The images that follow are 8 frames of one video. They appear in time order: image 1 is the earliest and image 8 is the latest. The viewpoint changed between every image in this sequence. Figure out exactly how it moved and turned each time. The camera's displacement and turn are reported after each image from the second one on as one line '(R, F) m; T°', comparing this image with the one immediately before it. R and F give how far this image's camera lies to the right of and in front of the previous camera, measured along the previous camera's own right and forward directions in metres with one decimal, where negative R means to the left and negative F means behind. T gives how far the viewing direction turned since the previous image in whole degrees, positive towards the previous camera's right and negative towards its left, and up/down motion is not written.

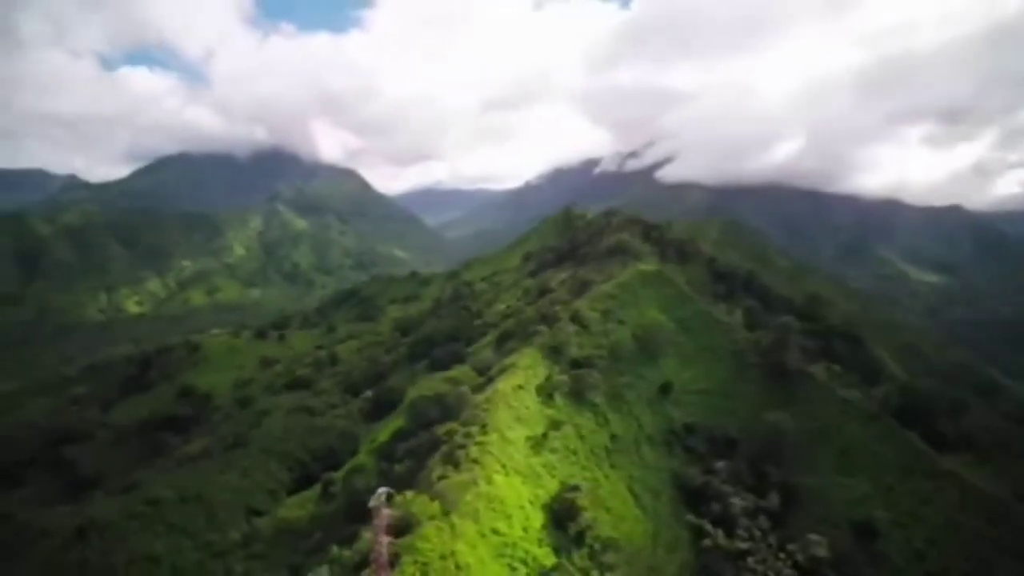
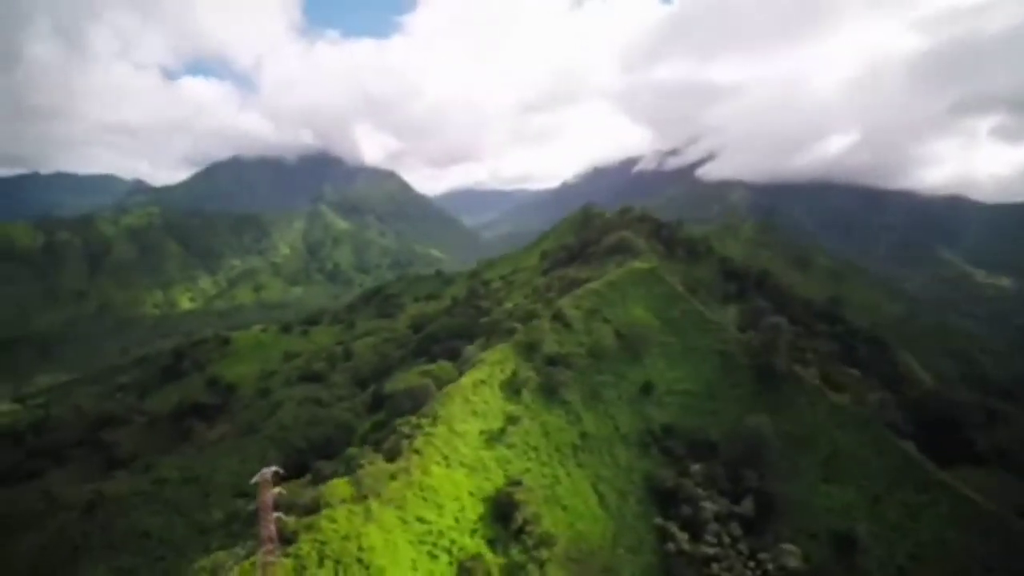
(+24.2, -1.0) m; -9°
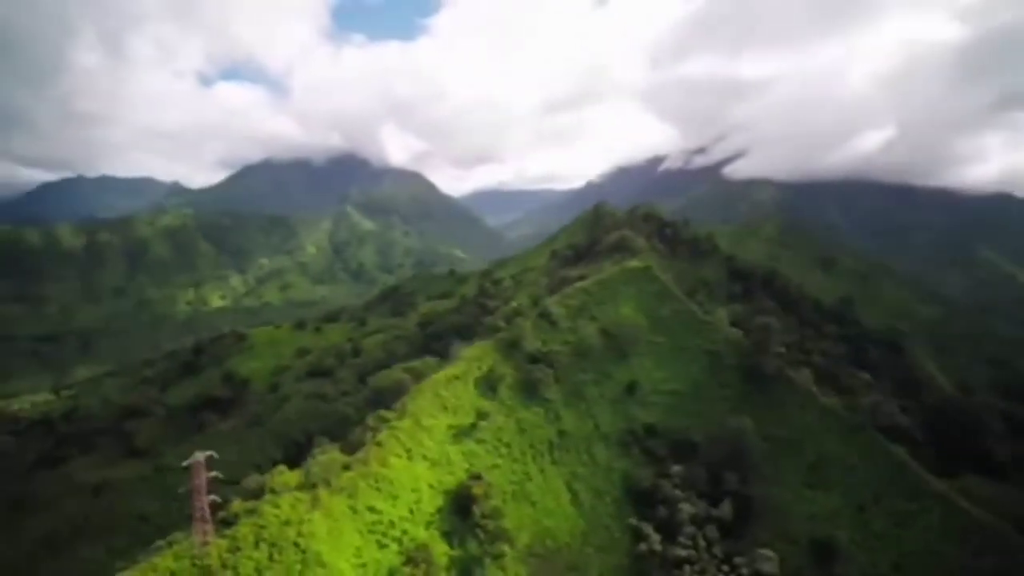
(+16.4, 0.0) m; -6°
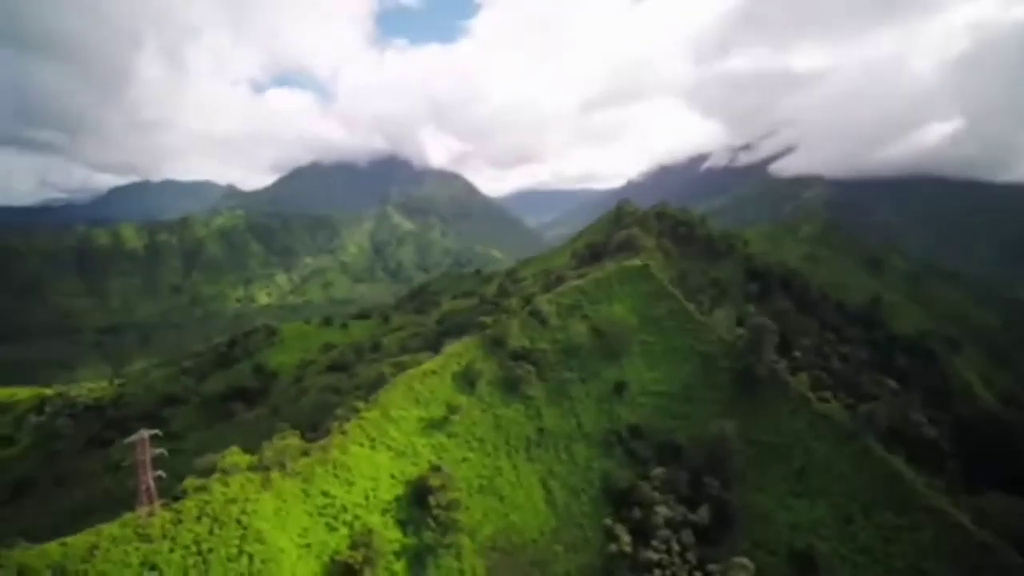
(+20.5, +1.2) m; -8°
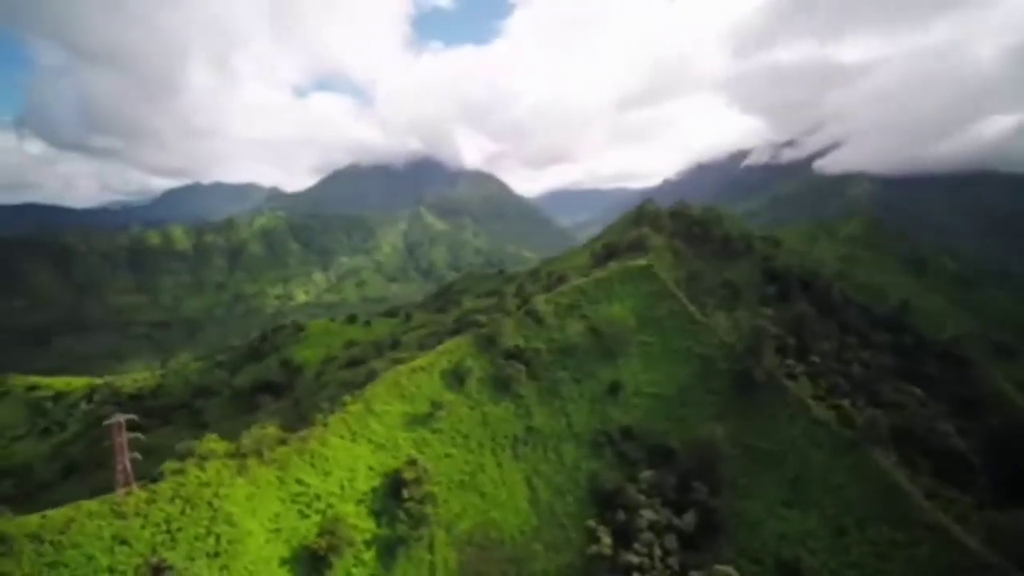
(+14.6, +1.0) m; -6°
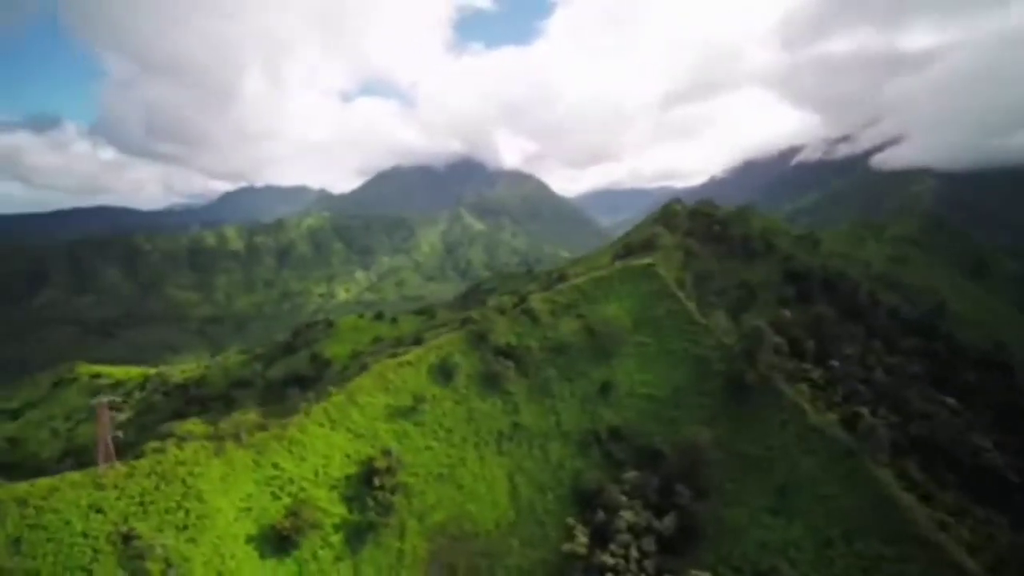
(+16.4, +1.6) m; -7°
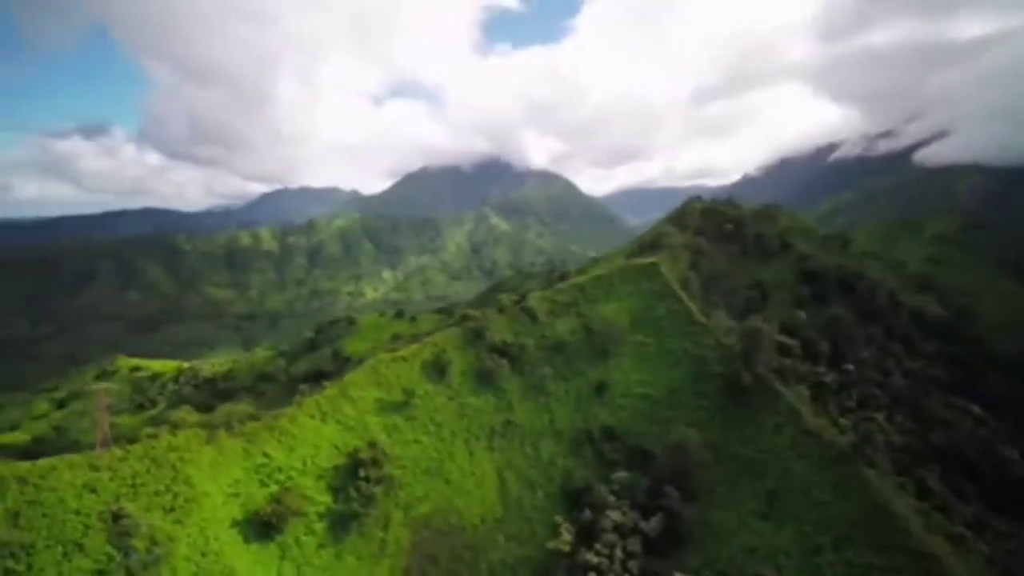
(+10.5, +1.3) m; -4°
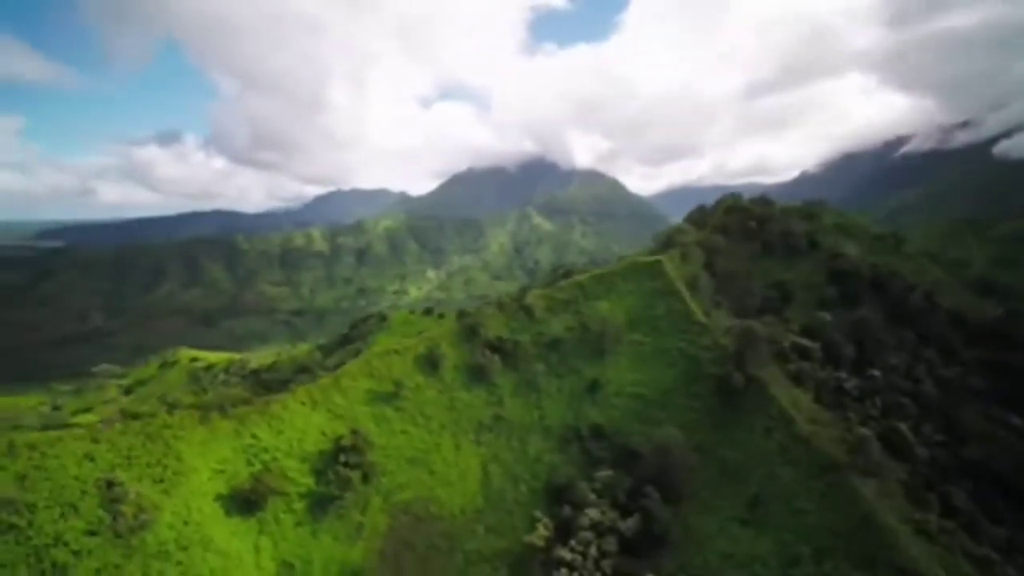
(+15.9, +2.7) m; -7°
